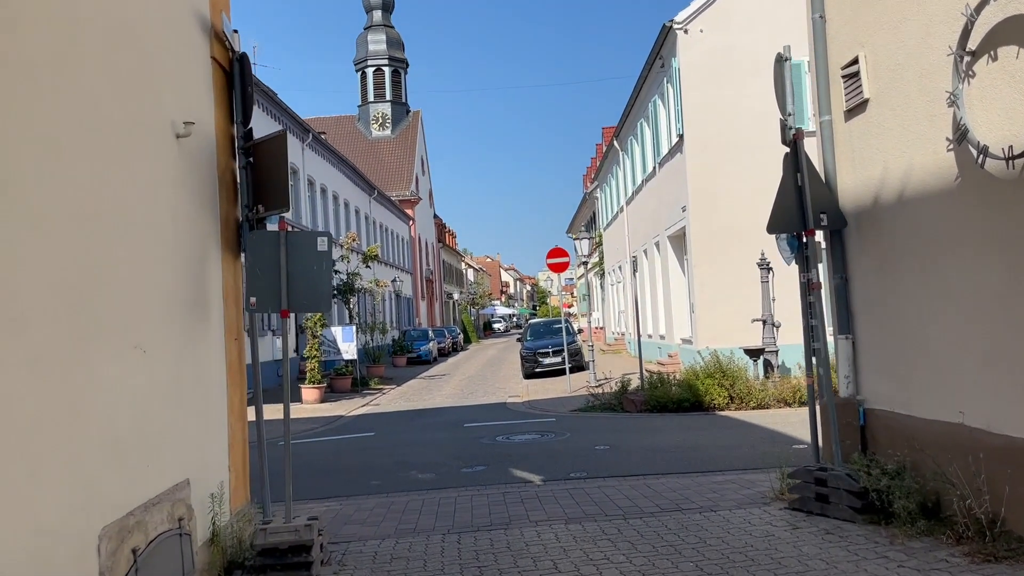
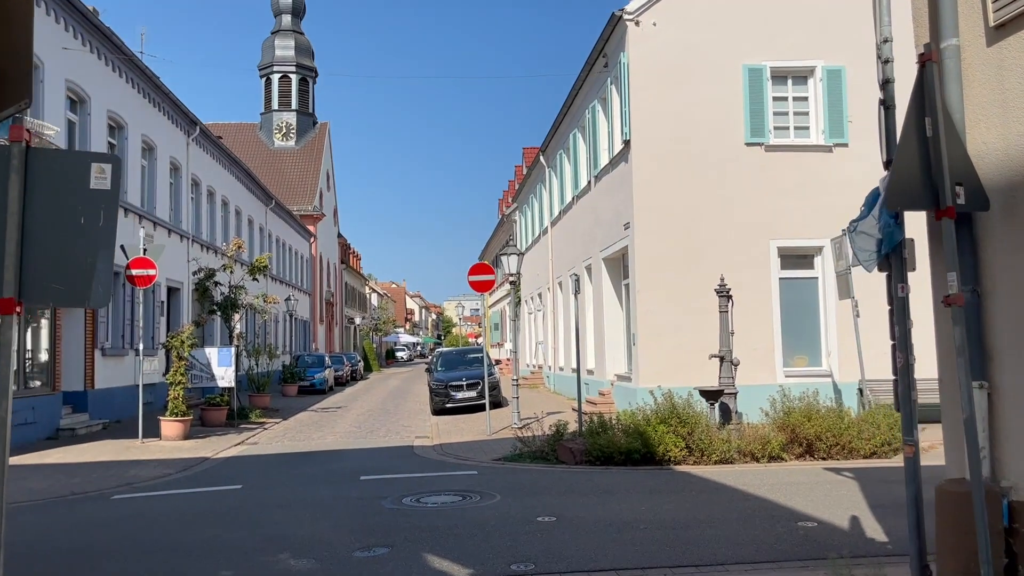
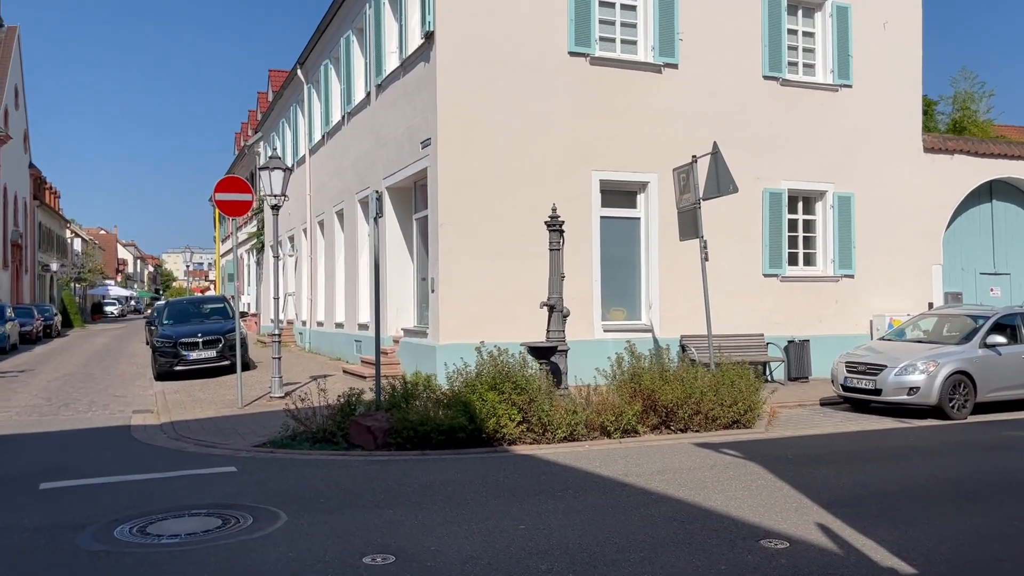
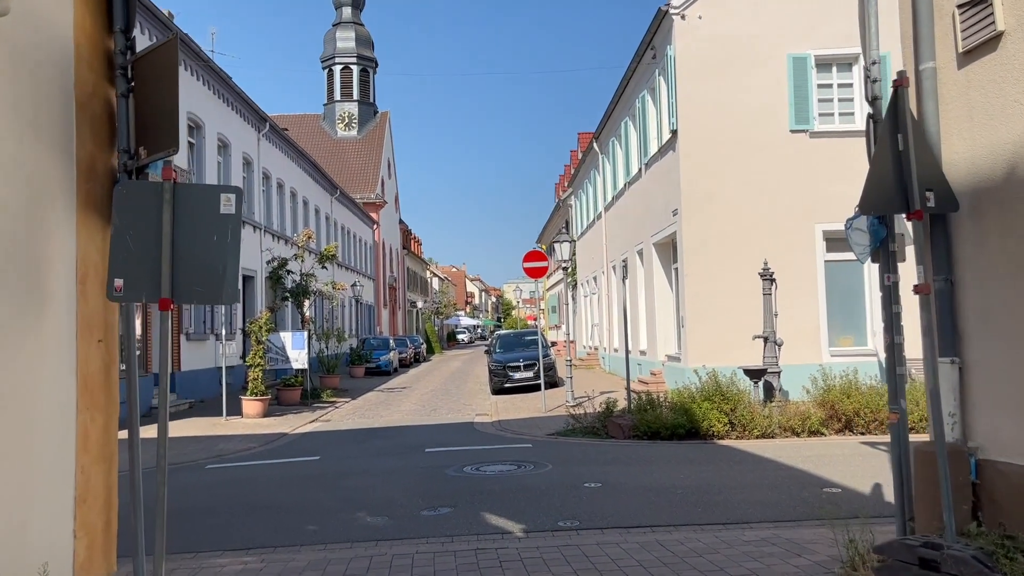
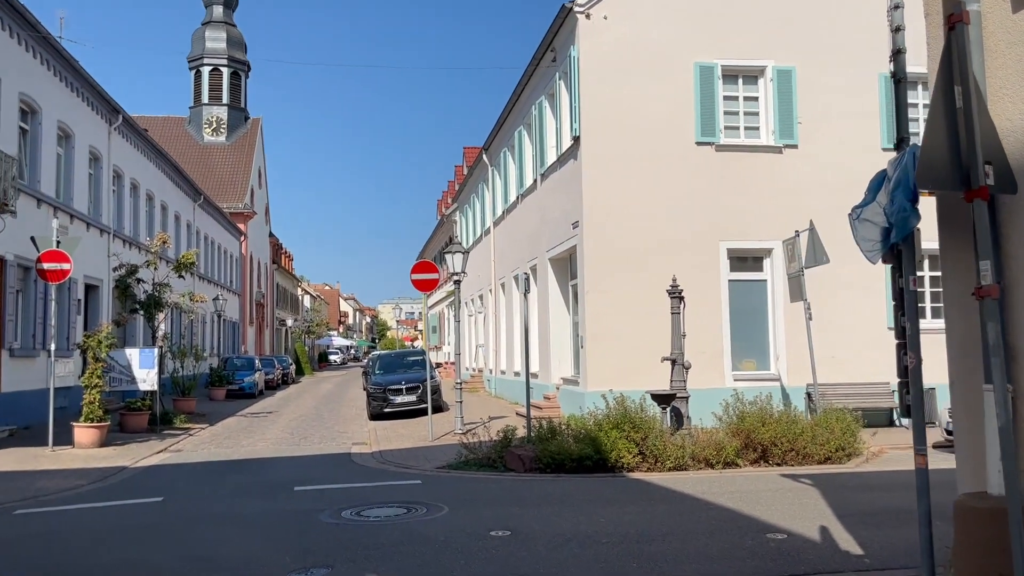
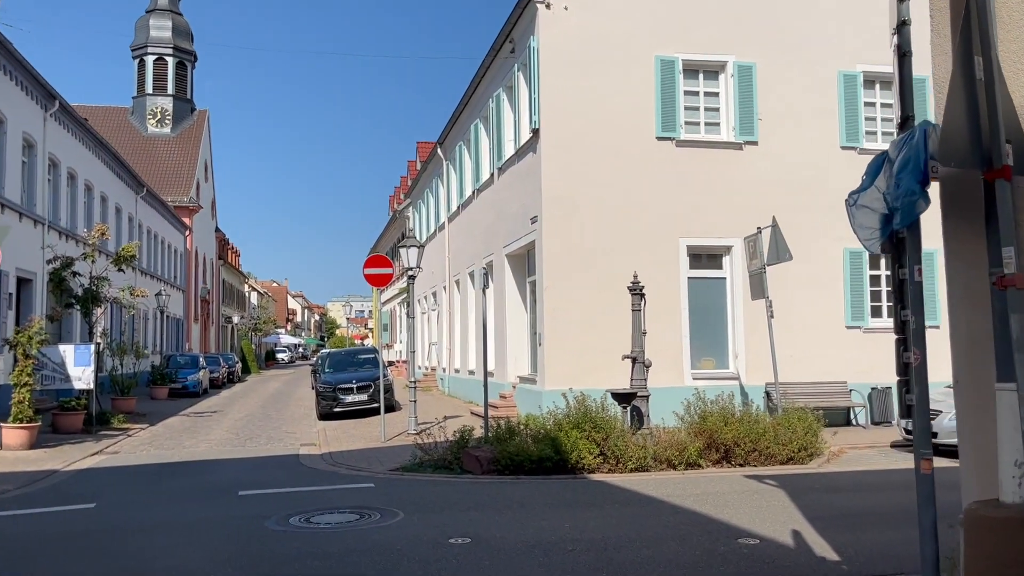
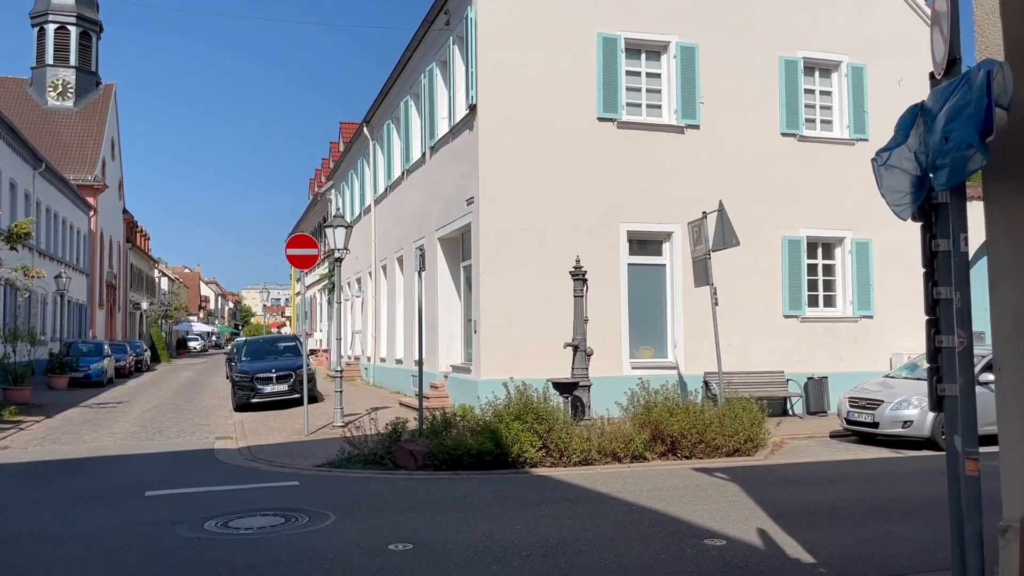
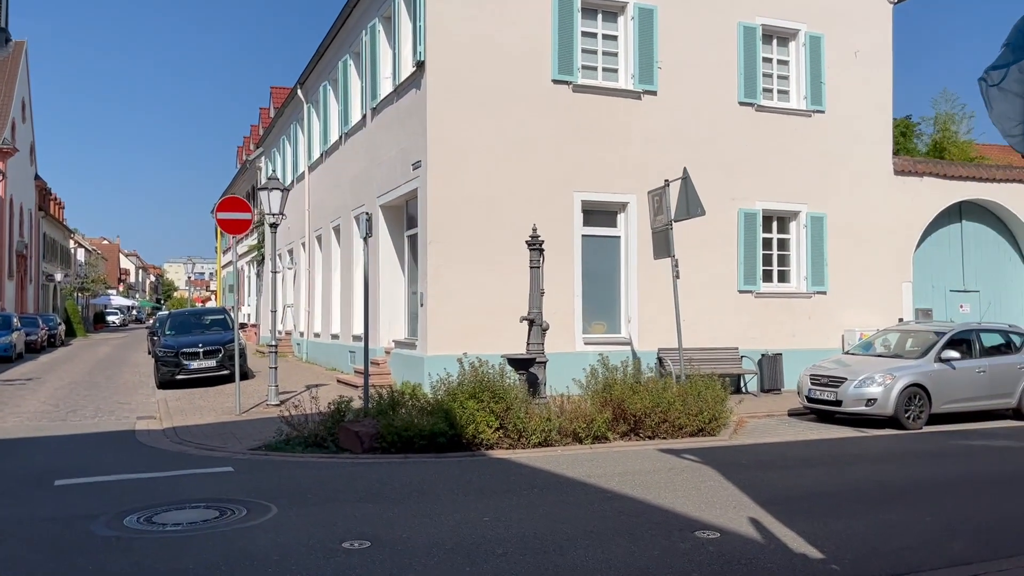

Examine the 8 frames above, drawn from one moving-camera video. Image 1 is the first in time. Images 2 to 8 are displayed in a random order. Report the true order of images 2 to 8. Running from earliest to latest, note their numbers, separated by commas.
4, 2, 5, 6, 7, 8, 3
